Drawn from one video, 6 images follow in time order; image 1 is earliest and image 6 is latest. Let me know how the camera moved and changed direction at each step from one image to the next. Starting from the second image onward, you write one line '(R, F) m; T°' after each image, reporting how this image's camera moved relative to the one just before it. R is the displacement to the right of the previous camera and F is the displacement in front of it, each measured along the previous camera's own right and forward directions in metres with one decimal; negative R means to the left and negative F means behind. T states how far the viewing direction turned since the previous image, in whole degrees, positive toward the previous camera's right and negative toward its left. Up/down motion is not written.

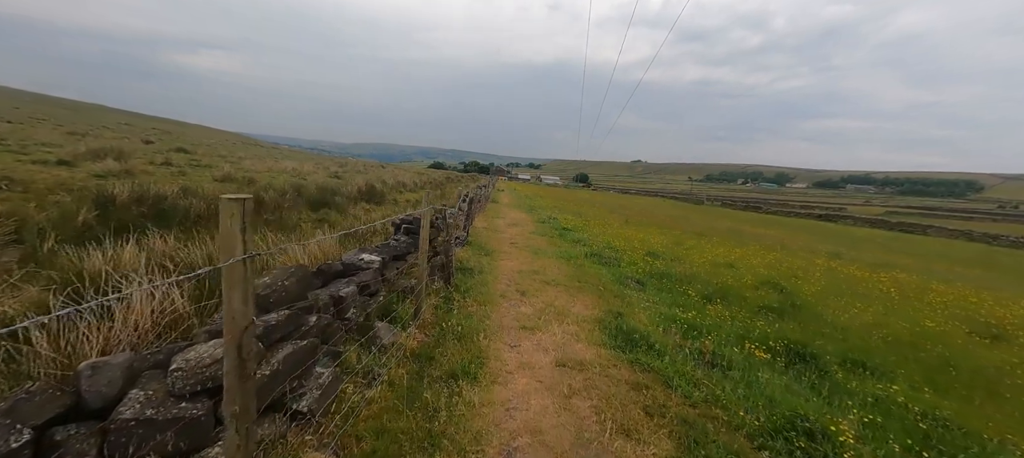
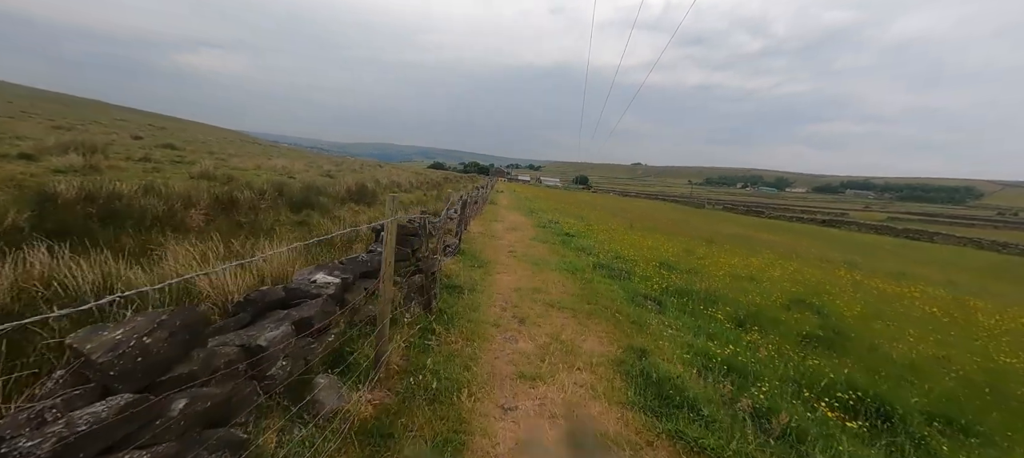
(0.0, +1.3) m; 0°
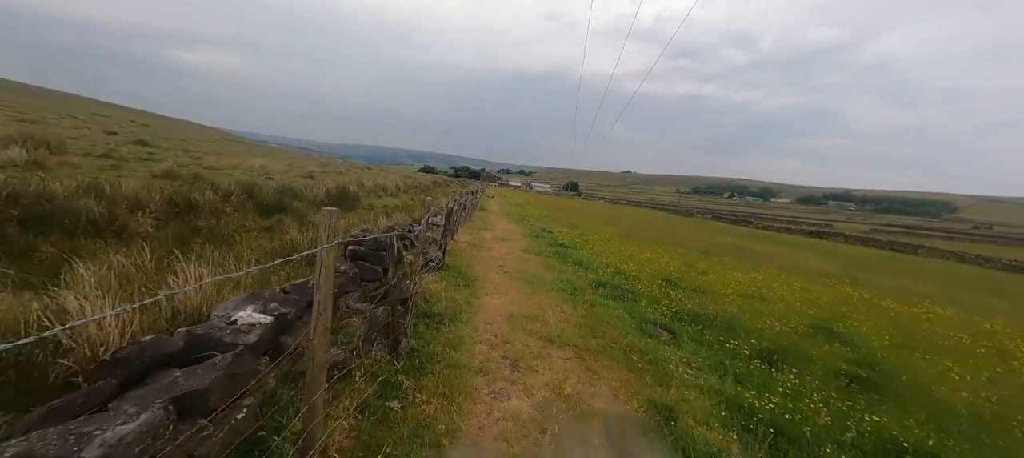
(0.0, +1.1) m; +2°
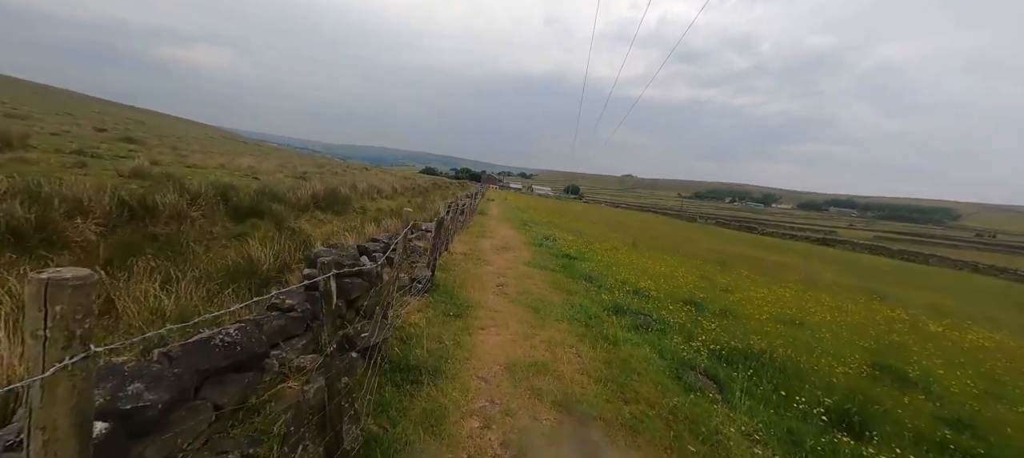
(0.0, +1.4) m; 0°
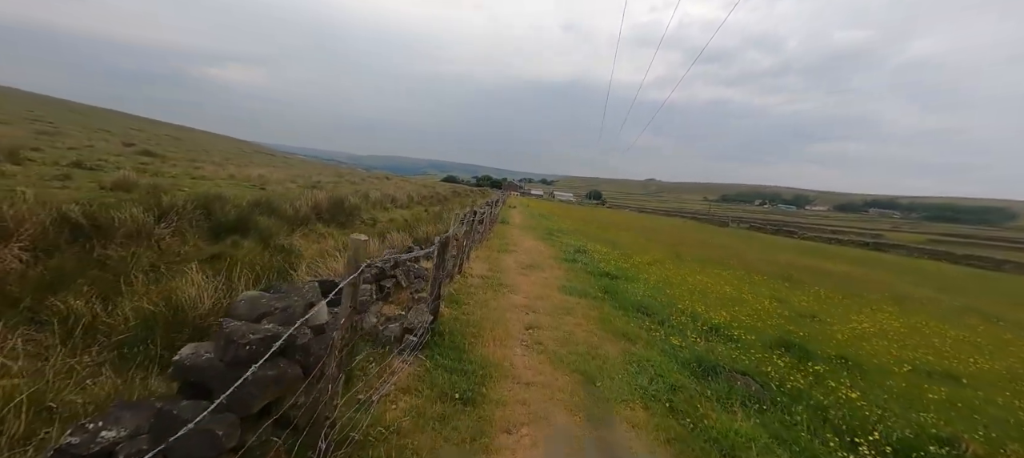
(-0.2, +2.4) m; -3°
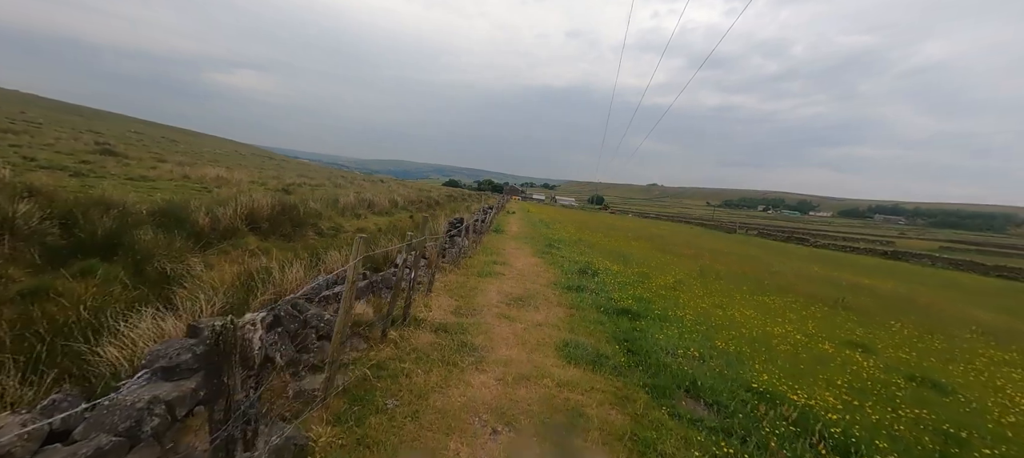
(+0.5, +3.3) m; 0°
